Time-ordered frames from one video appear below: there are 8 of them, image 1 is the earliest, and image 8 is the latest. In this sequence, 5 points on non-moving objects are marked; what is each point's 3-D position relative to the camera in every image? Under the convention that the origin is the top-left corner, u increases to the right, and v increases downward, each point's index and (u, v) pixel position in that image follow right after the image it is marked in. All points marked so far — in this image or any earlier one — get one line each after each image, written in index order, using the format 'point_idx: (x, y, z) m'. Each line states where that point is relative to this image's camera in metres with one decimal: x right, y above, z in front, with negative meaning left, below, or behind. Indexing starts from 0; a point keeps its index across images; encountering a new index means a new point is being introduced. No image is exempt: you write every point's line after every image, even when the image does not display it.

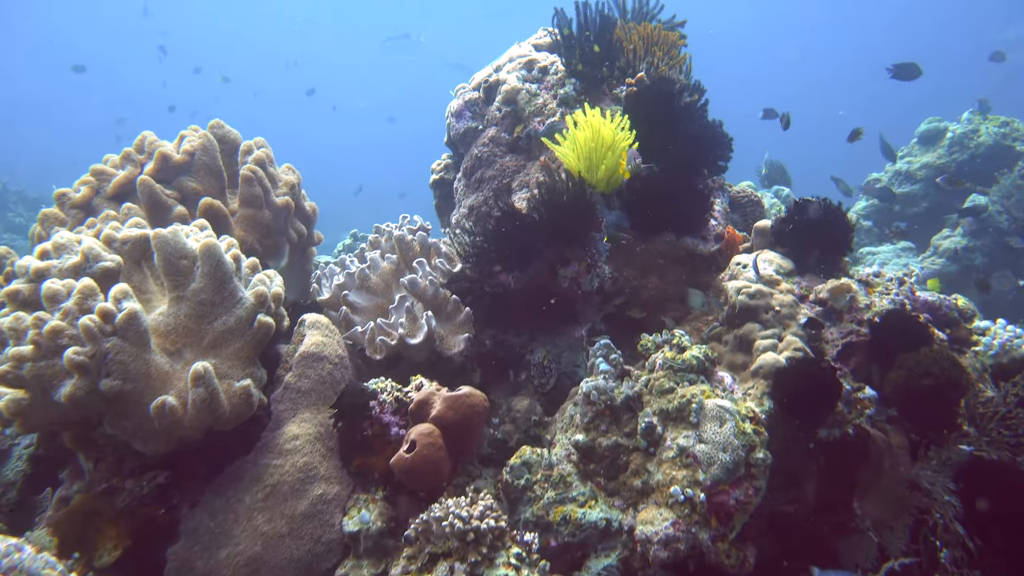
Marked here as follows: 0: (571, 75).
0: (+0.4, +1.6, +5.6) m
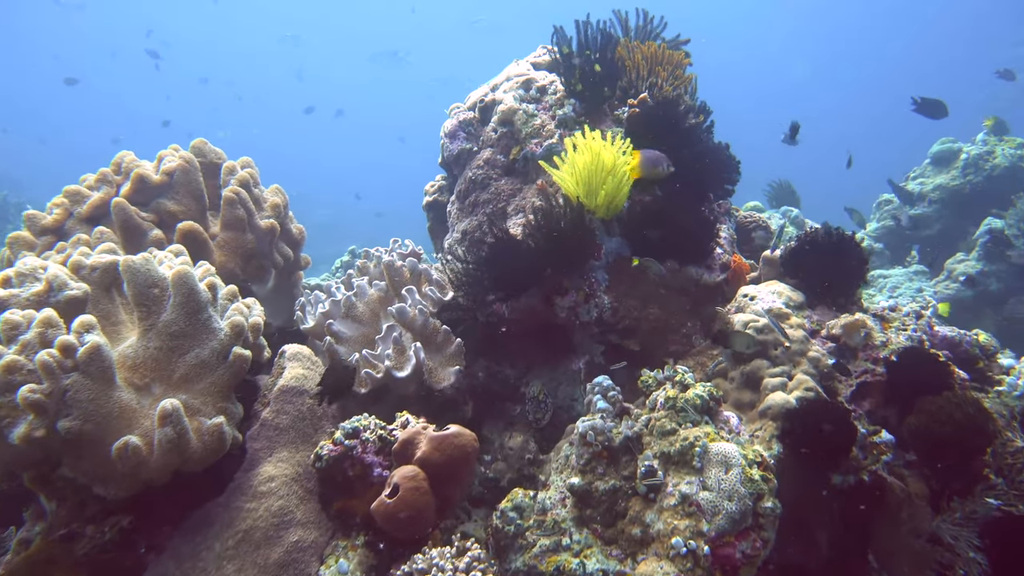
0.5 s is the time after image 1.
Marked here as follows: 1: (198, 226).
0: (+0.4, +1.4, +5.4) m
1: (-1.9, +0.4, +4.5) m
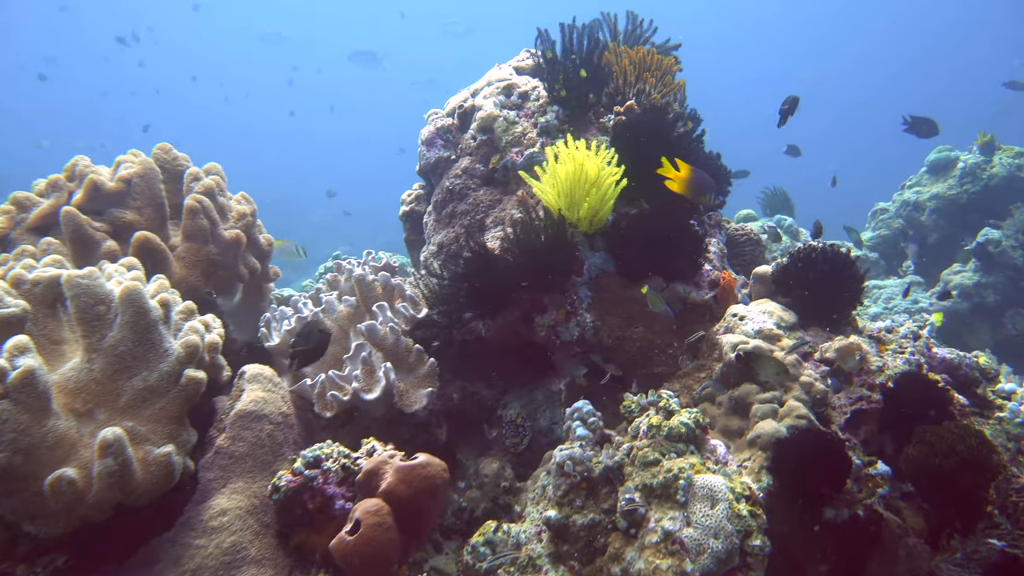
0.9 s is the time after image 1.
0: (+0.3, +1.3, +5.2) m
1: (-2.0, +0.3, +4.3) m
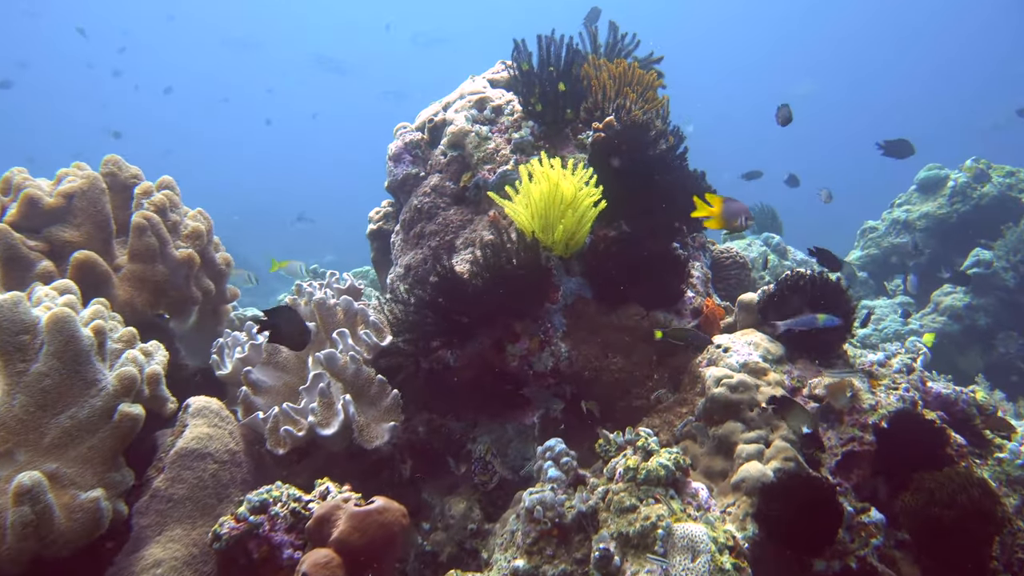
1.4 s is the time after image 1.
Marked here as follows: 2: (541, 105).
0: (+0.1, +1.1, +4.9) m
1: (-2.2, +0.2, +4.0) m
2: (+0.2, +1.2, +4.8) m
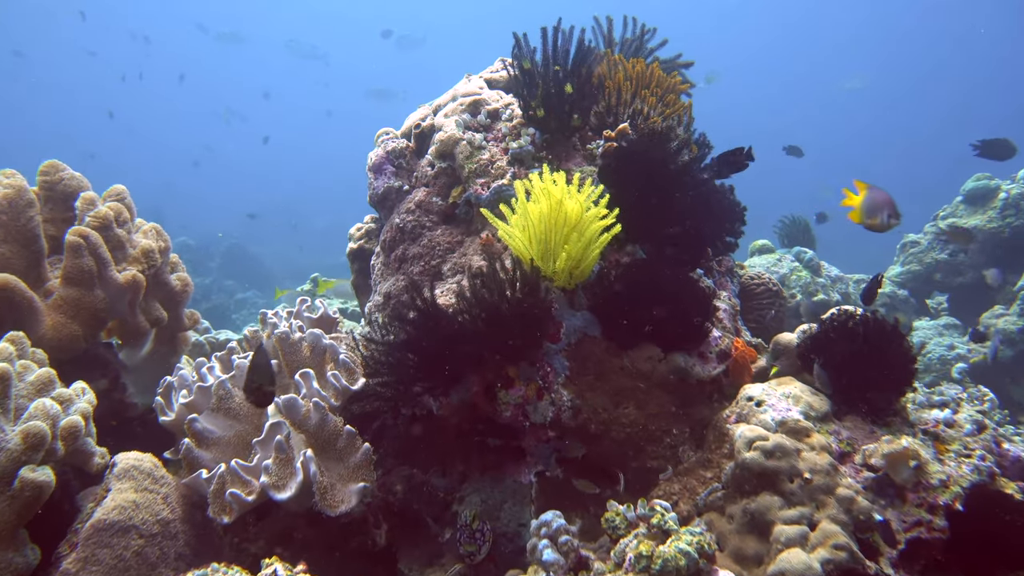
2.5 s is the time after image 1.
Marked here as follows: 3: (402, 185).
0: (+0.1, +0.9, +4.3) m
1: (-2.2, 0.0, +3.4) m
2: (+0.2, +1.0, +4.2) m
3: (-0.6, +0.6, +4.3) m
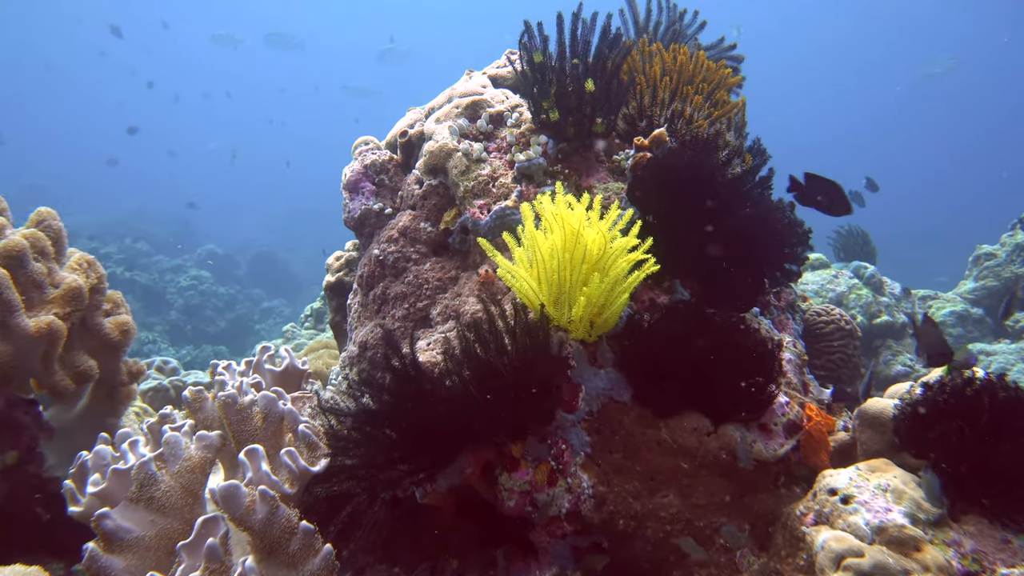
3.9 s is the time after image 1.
0: (+0.2, +0.7, +3.5) m
1: (-2.2, -0.2, +2.7) m
2: (+0.2, +0.8, +3.4) m
3: (-0.6, +0.4, +3.5) m
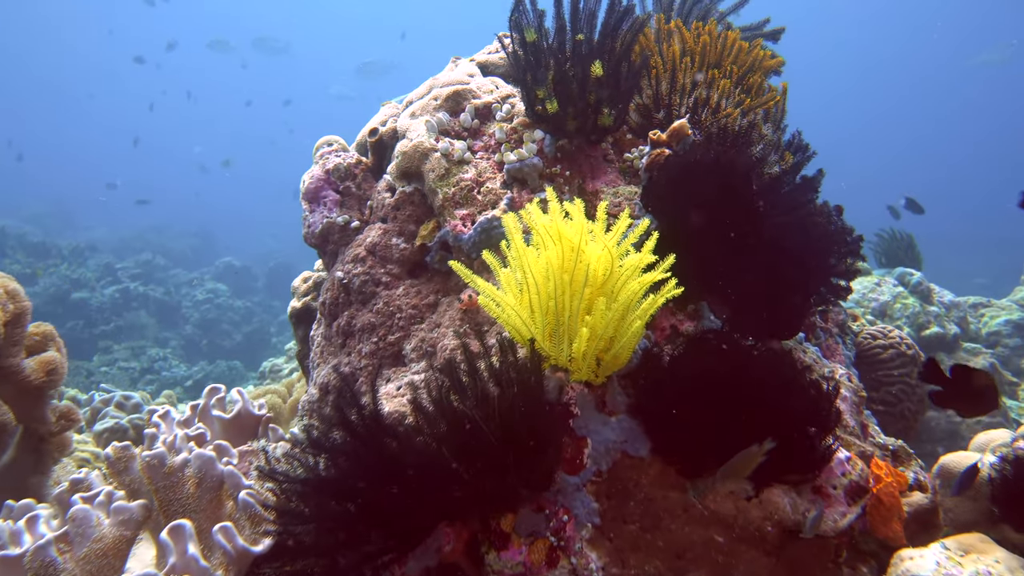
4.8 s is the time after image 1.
0: (+0.1, +0.7, +2.9) m
1: (-2.3, -0.3, +2.2) m
2: (+0.2, +0.7, +2.9) m
3: (-0.6, +0.3, +3.0) m
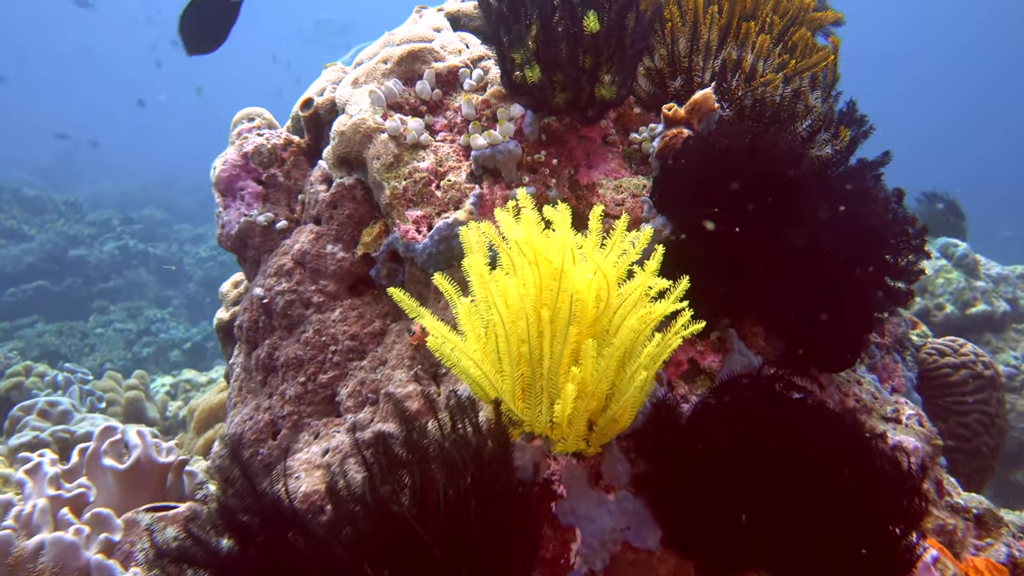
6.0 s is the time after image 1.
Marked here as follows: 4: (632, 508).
0: (+0.1, +0.6, +2.3) m
1: (-2.3, -0.4, +1.7) m
2: (+0.1, +0.7, +2.2) m
3: (-0.7, +0.2, +2.4) m
4: (+0.3, -0.5, +1.7) m
